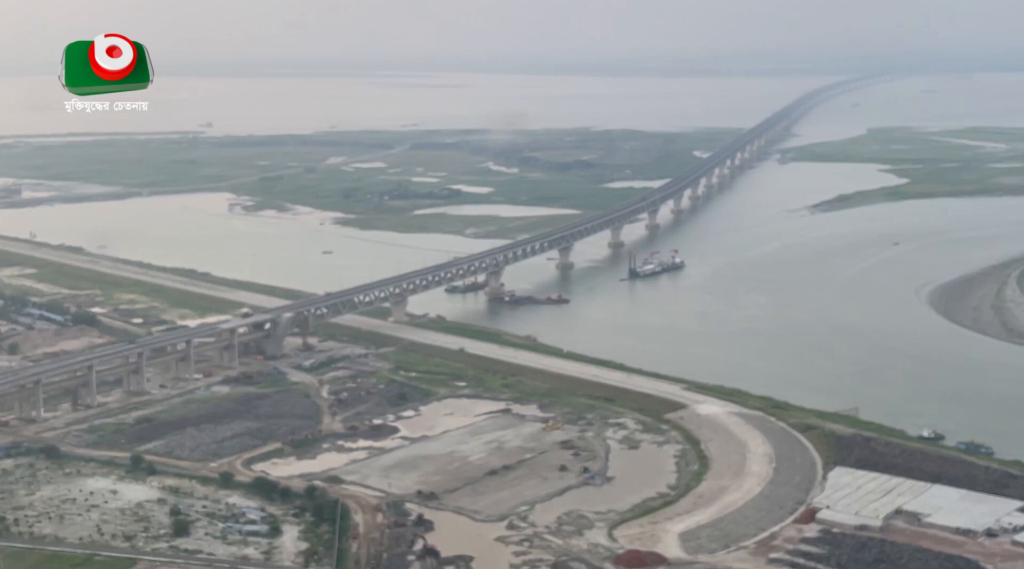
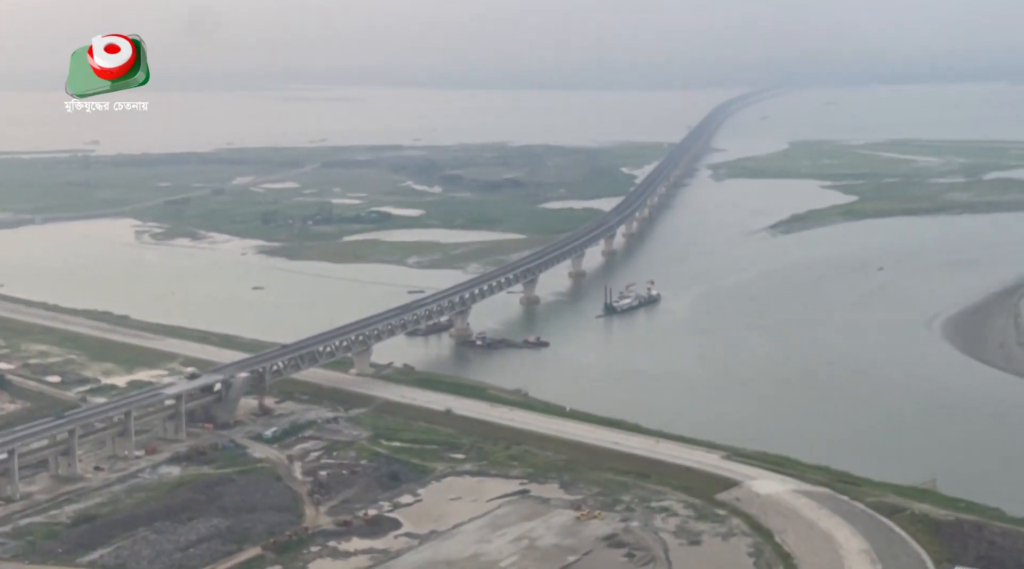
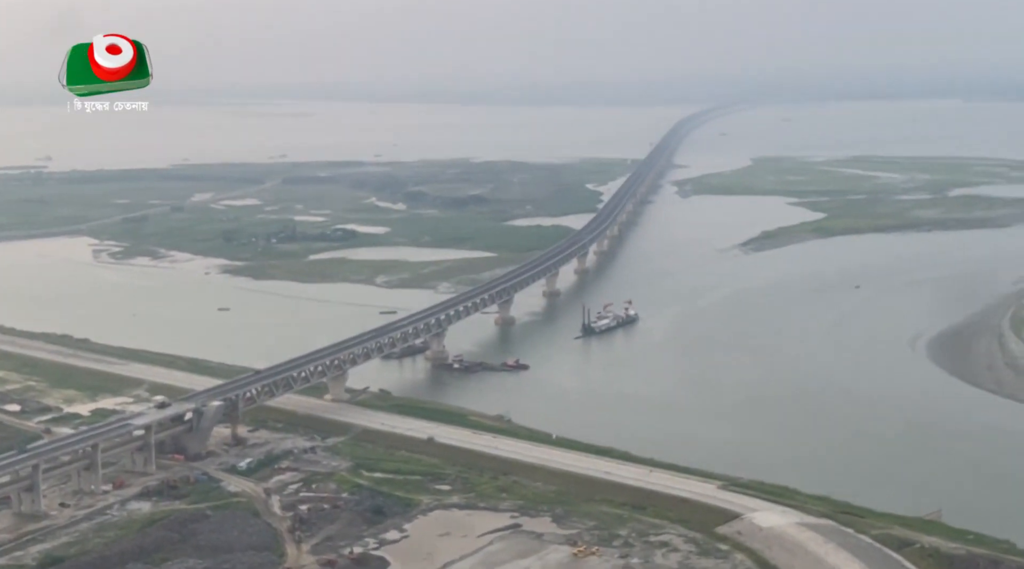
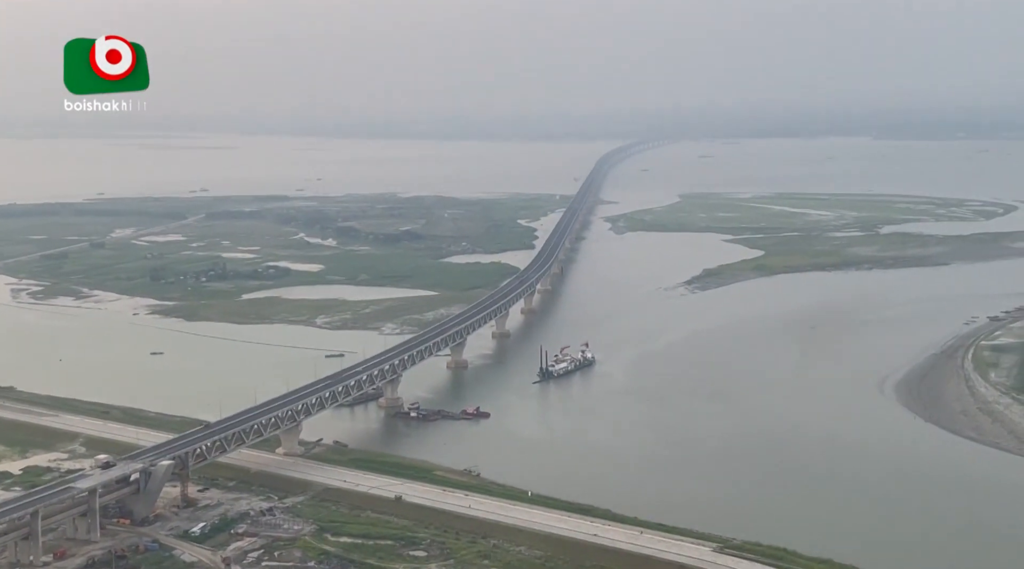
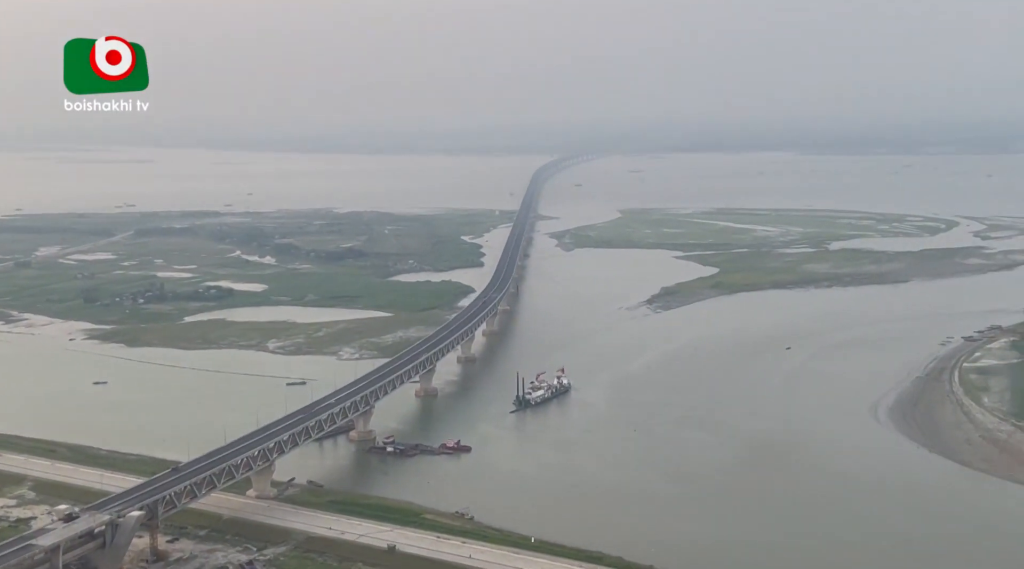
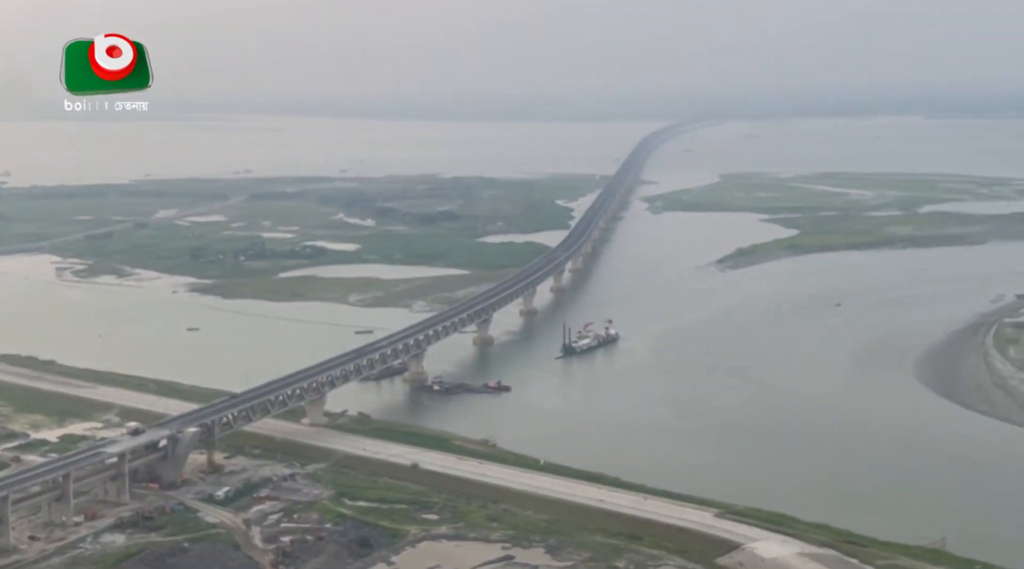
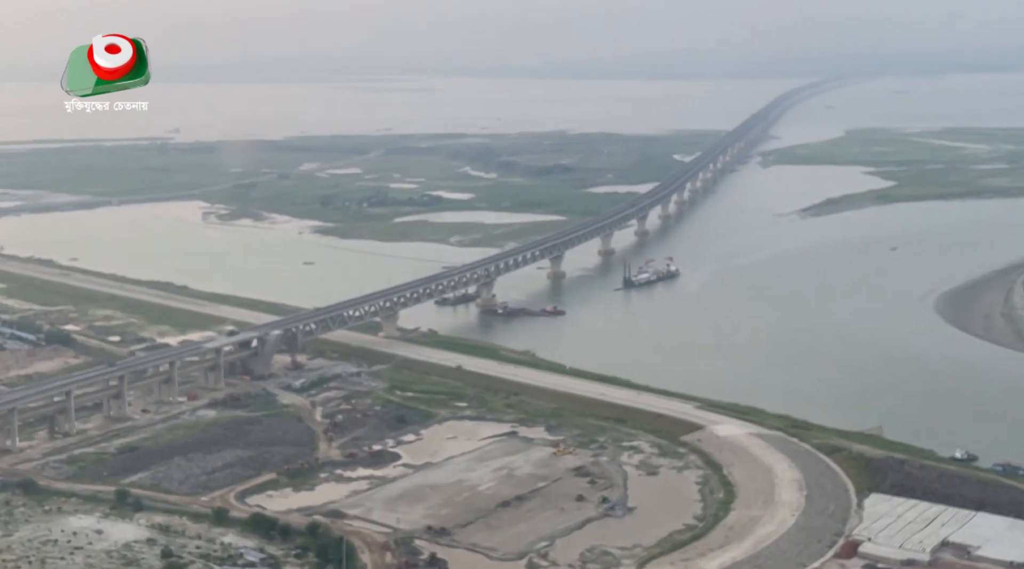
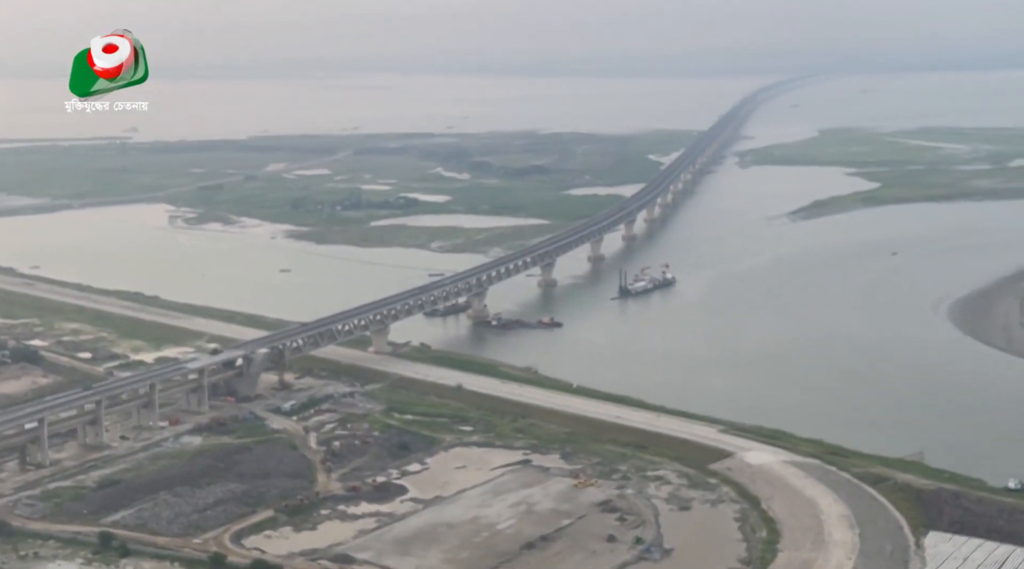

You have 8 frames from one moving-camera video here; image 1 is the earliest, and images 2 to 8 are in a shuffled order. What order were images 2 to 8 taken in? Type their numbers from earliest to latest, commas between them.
7, 8, 2, 3, 6, 4, 5
